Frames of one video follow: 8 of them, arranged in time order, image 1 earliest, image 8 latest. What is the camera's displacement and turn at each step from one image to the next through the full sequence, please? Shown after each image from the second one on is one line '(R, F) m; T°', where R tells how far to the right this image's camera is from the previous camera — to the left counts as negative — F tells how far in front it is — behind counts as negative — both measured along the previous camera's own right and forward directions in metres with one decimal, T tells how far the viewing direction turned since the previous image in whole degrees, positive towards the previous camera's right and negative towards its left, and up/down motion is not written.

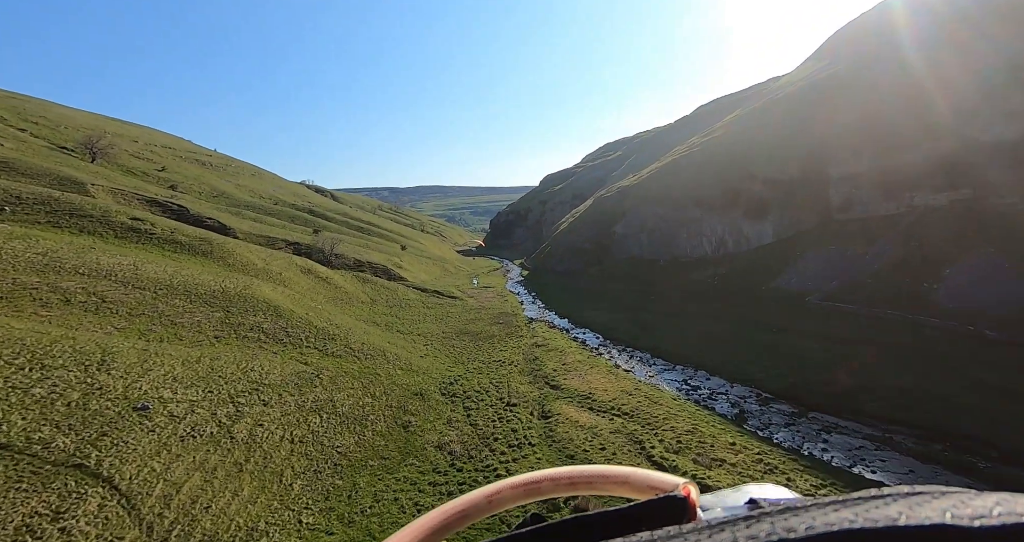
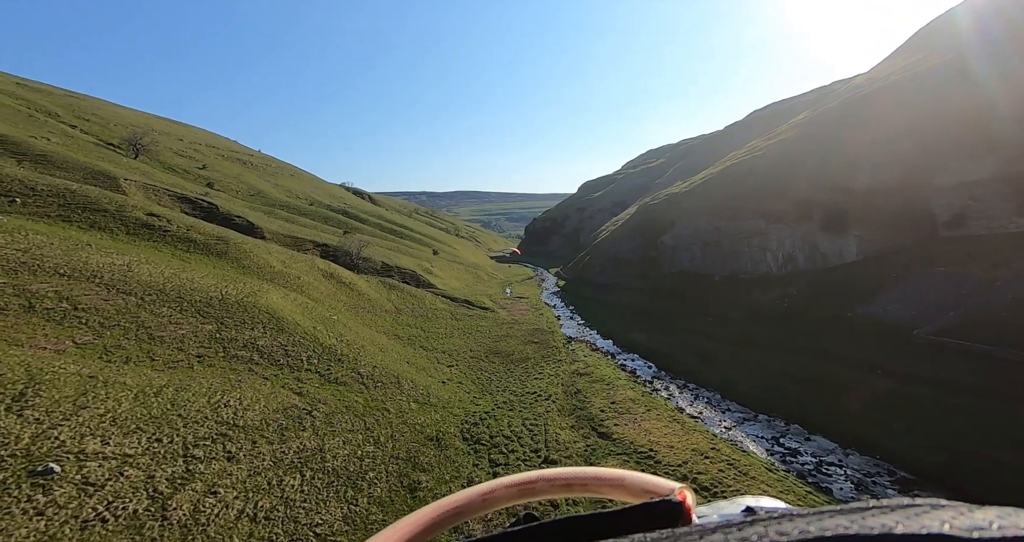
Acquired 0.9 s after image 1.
(-0.5, +5.1) m; -4°
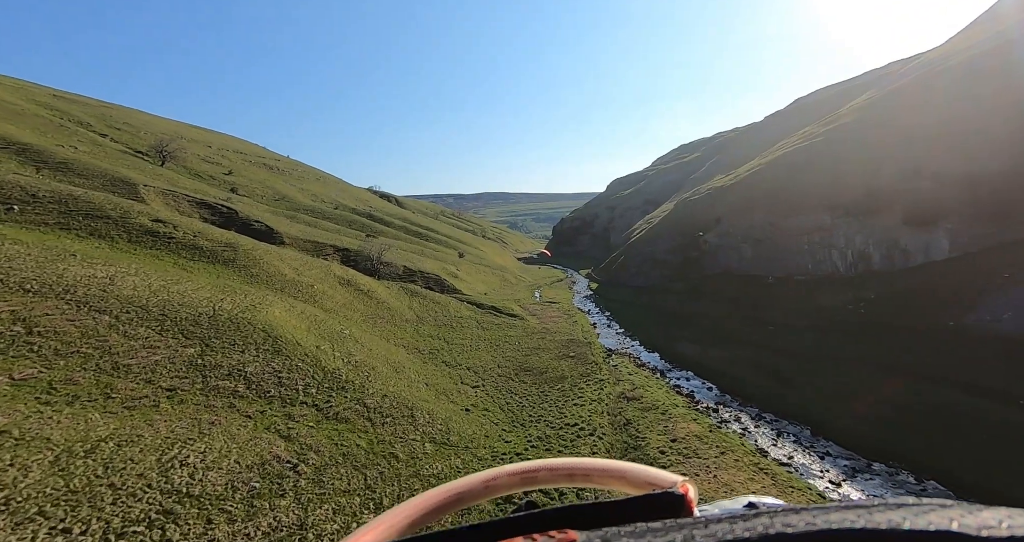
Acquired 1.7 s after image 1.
(-0.3, +4.5) m; -3°
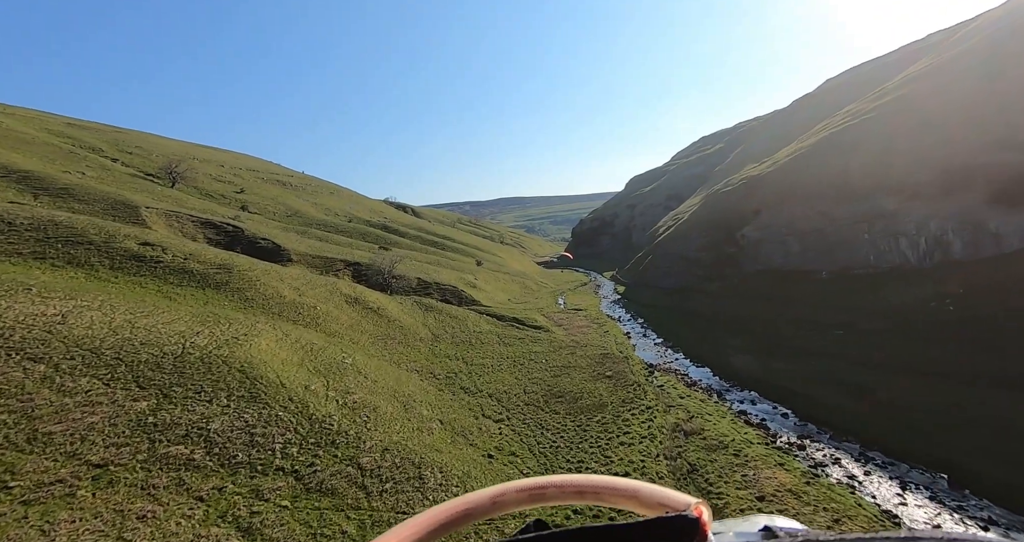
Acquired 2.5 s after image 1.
(-0.2, +4.6) m; -2°
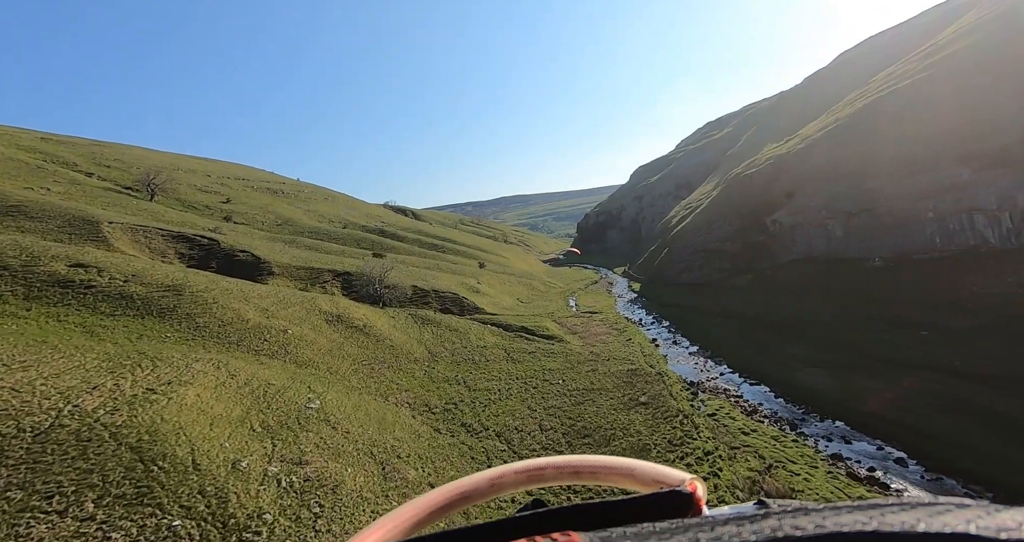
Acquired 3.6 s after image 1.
(0.0, +6.3) m; -1°
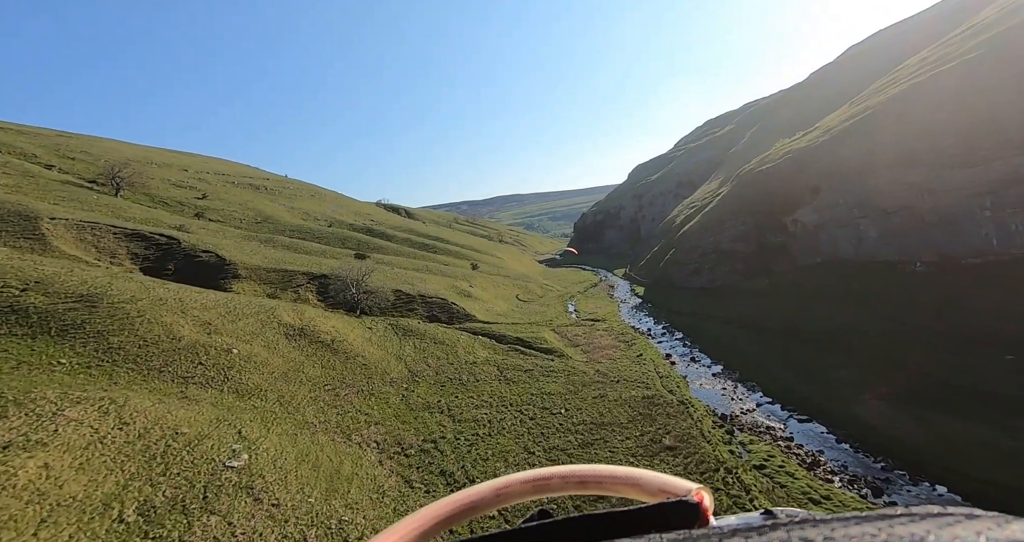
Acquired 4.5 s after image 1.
(+0.1, +5.6) m; +1°
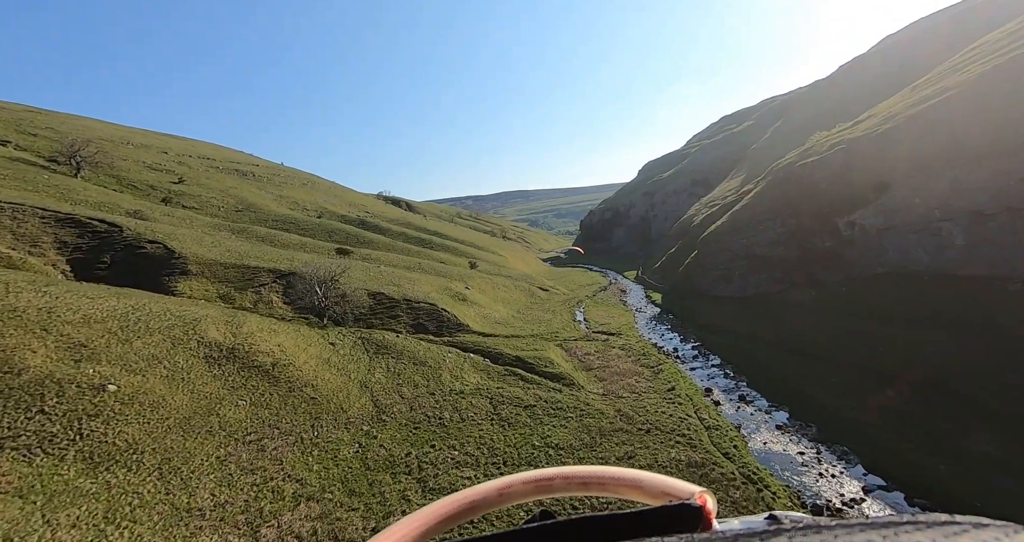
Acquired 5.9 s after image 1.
(+0.2, +8.1) m; 0°
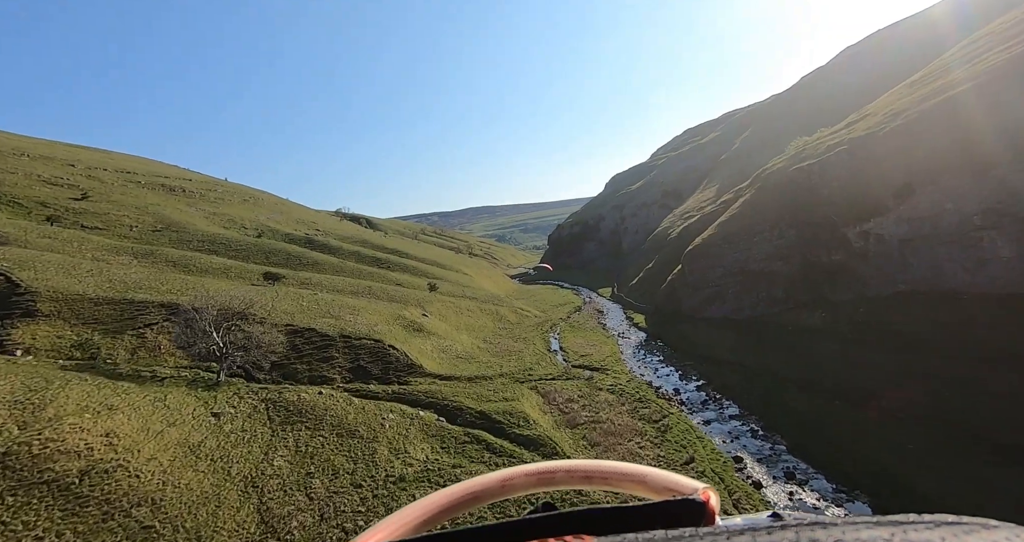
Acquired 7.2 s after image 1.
(+0.5, +8.5) m; +4°
